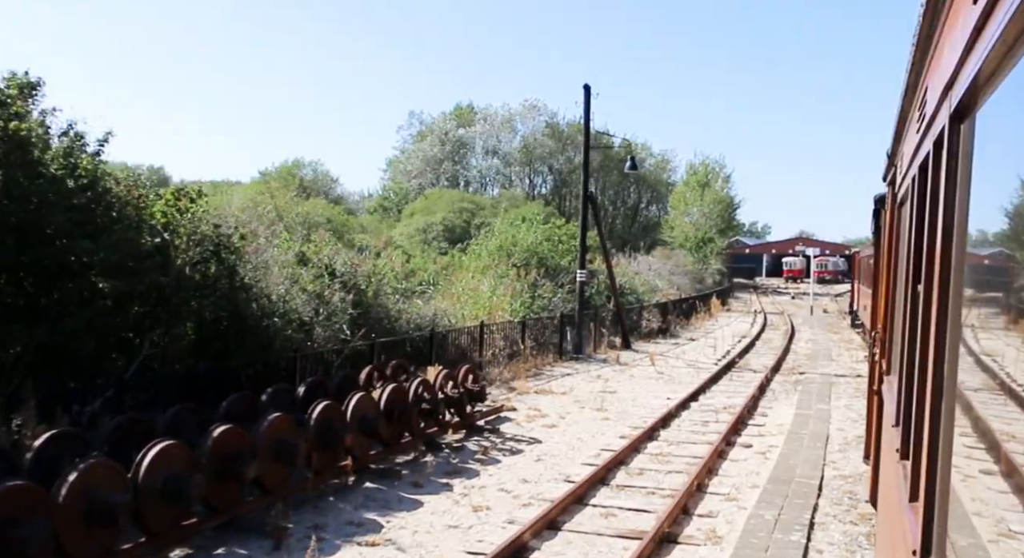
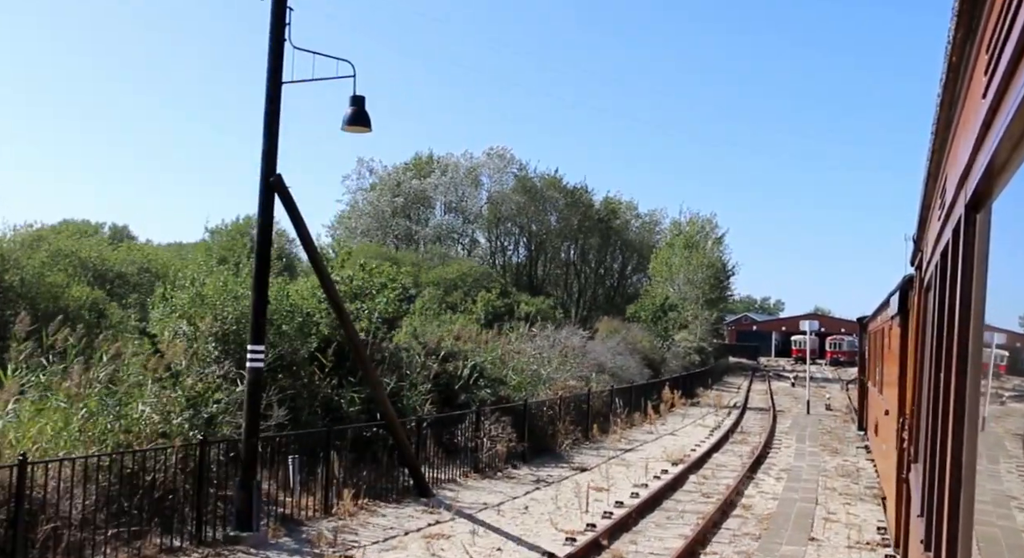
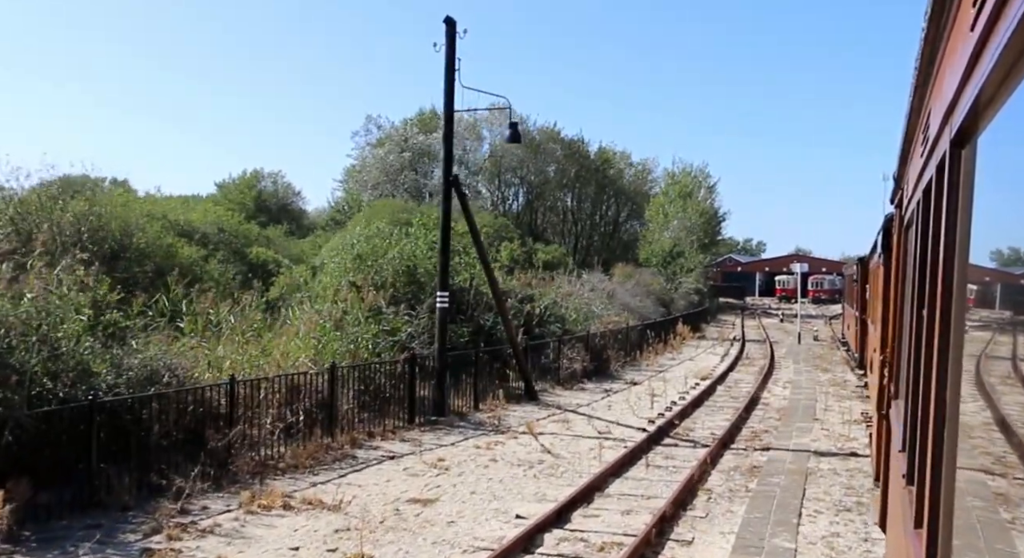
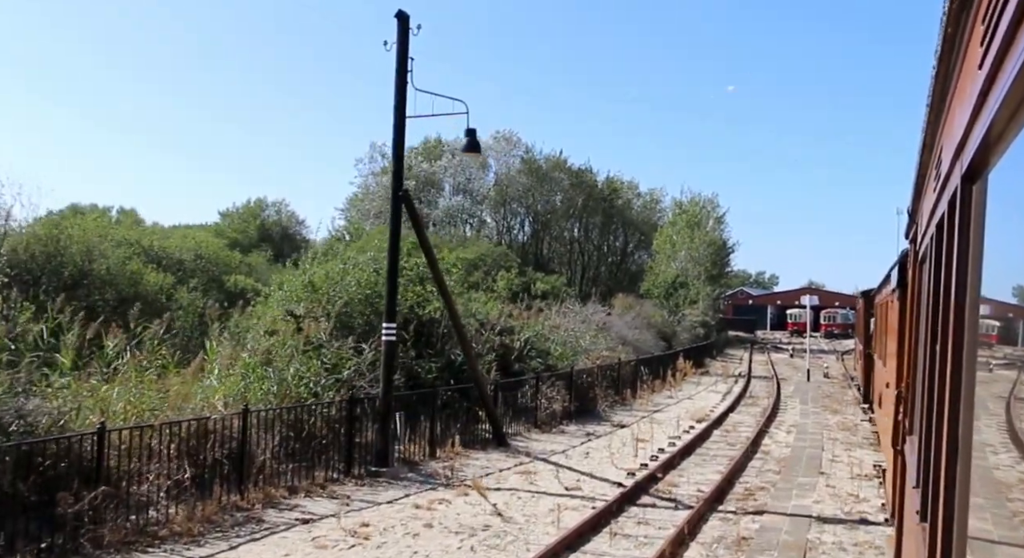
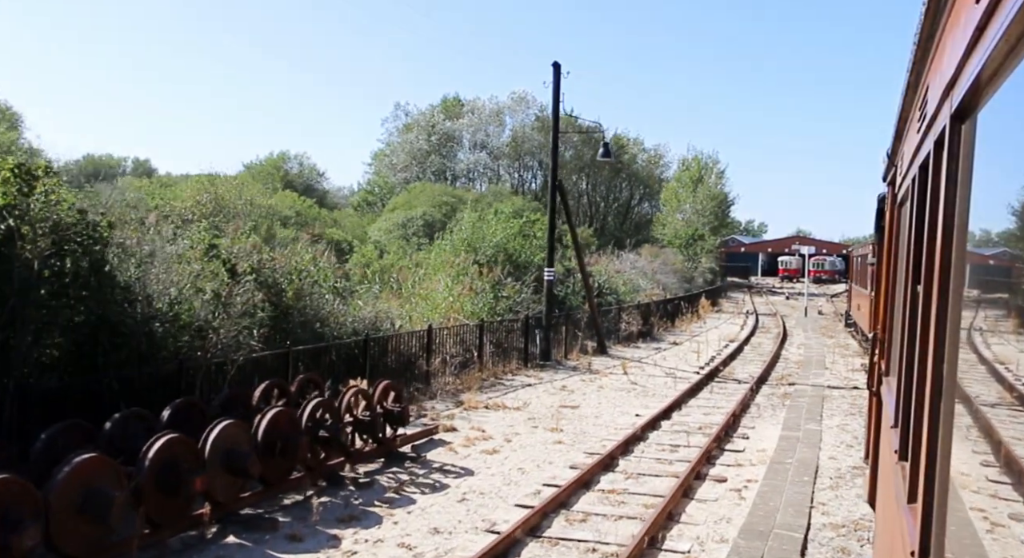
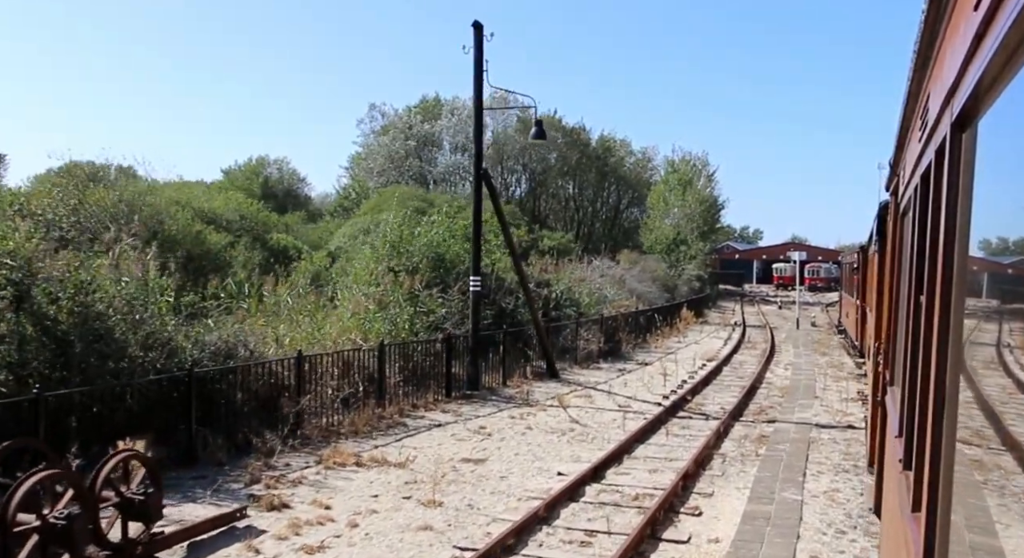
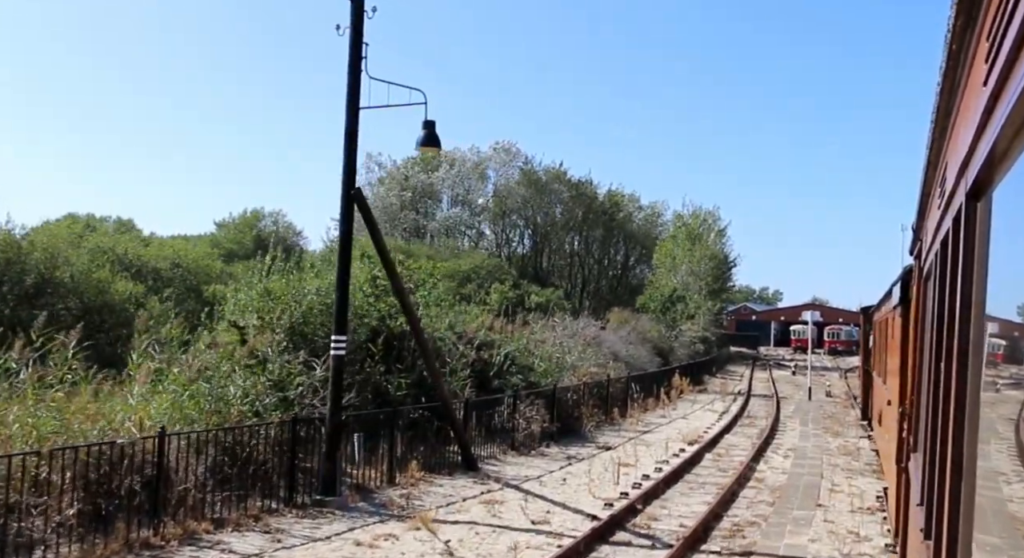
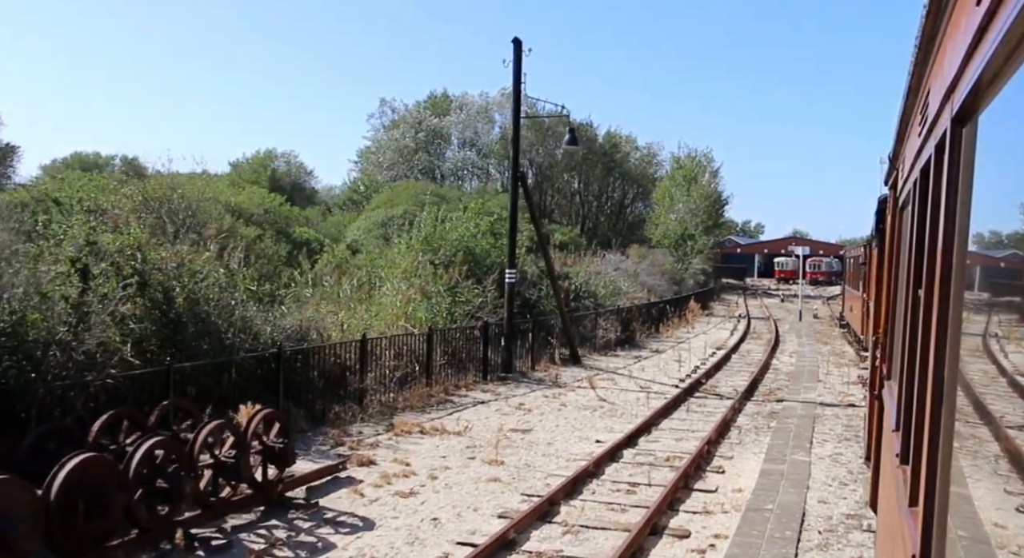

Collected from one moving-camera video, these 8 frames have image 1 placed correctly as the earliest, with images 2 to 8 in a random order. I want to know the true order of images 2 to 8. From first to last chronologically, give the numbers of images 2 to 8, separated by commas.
5, 8, 6, 3, 4, 7, 2
